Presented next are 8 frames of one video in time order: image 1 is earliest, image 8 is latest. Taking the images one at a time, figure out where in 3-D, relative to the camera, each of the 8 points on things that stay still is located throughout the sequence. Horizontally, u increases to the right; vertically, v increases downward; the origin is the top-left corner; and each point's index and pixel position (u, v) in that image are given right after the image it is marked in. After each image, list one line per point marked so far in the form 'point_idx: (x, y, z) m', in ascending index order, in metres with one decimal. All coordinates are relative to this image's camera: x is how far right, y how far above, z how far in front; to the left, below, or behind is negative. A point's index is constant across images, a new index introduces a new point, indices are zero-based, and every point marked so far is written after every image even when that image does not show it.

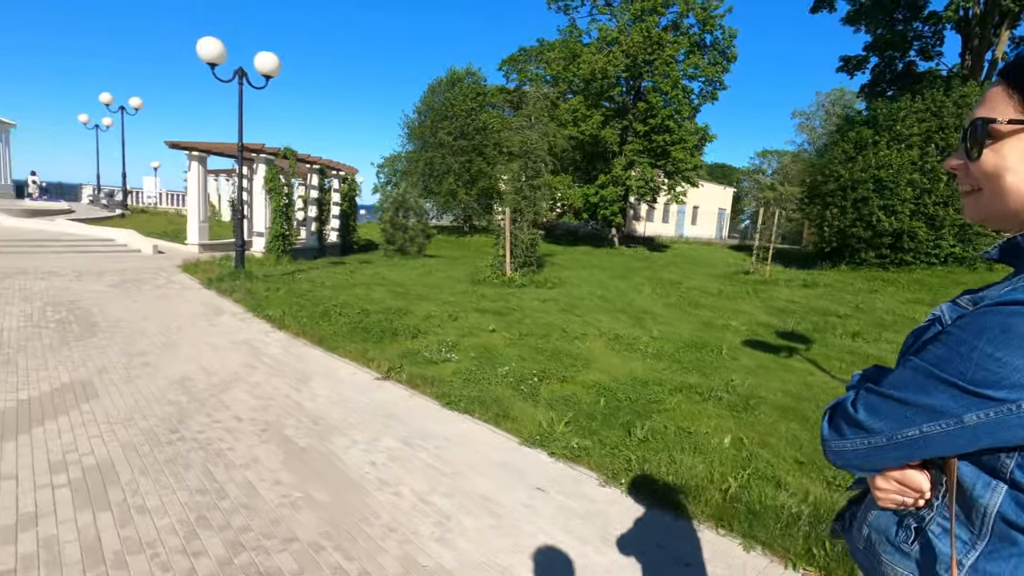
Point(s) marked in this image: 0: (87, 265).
0: (-10.5, +0.6, +13.2) m
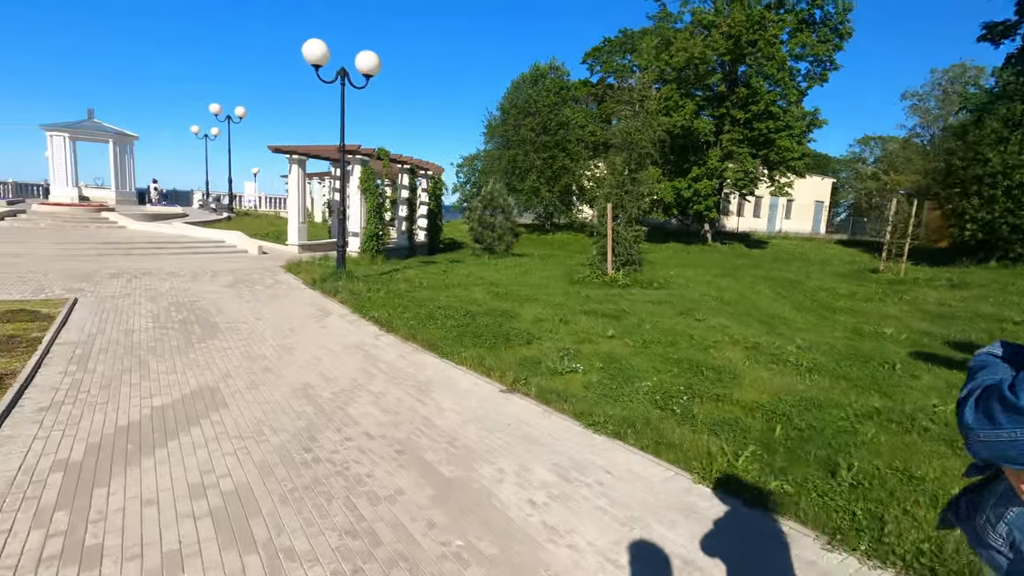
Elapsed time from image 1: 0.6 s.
0: (-8.0, +0.6, +13.9) m
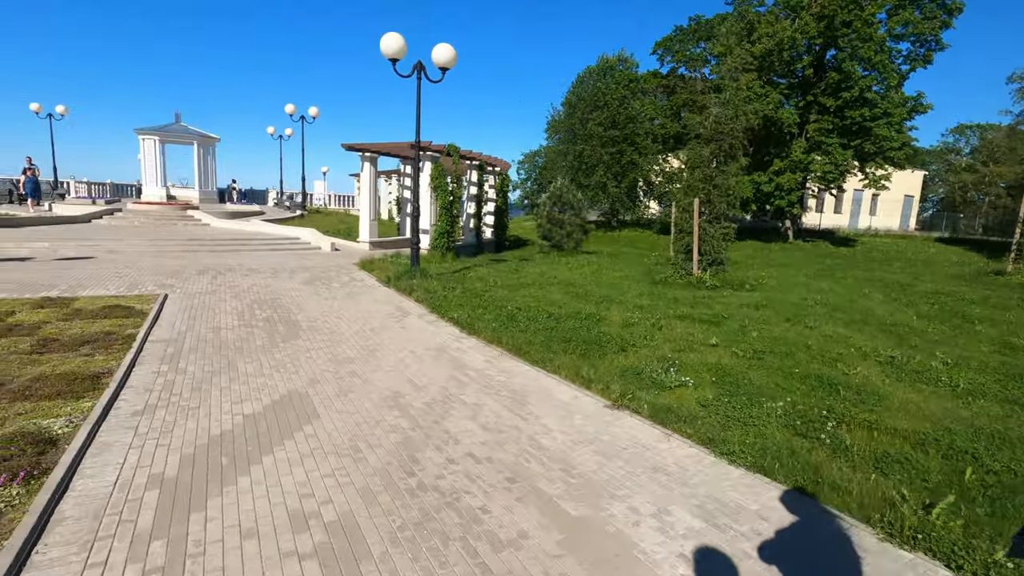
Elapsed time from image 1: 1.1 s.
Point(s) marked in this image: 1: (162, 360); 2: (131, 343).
0: (-6.1, +0.7, +14.1) m
1: (-3.9, -0.8, +5.9) m
2: (-4.6, -0.7, +6.4) m
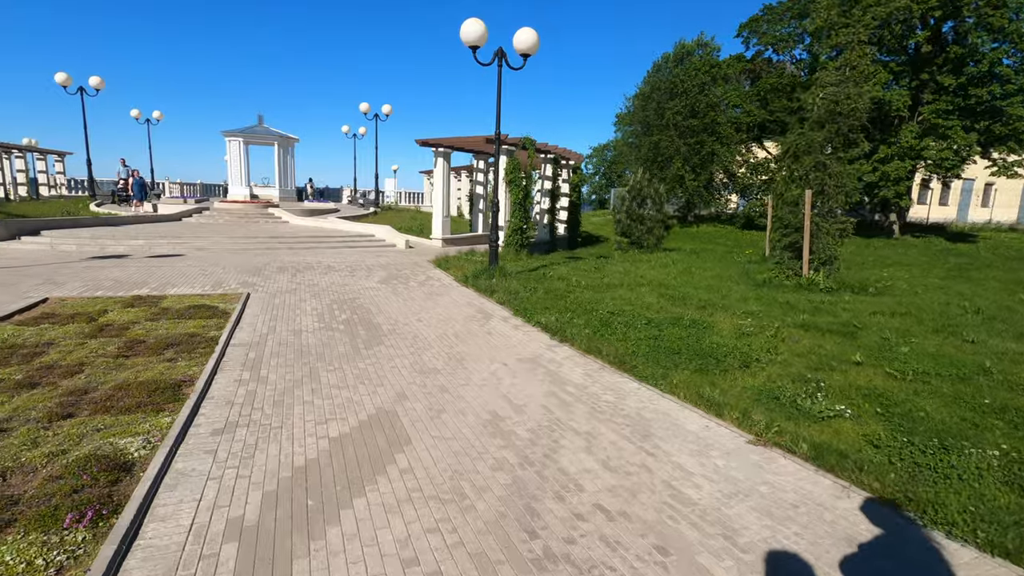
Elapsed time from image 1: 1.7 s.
0: (-4.0, +0.7, +13.9) m
1: (-2.8, -0.8, +5.5) m
2: (-3.4, -0.7, +6.1) m
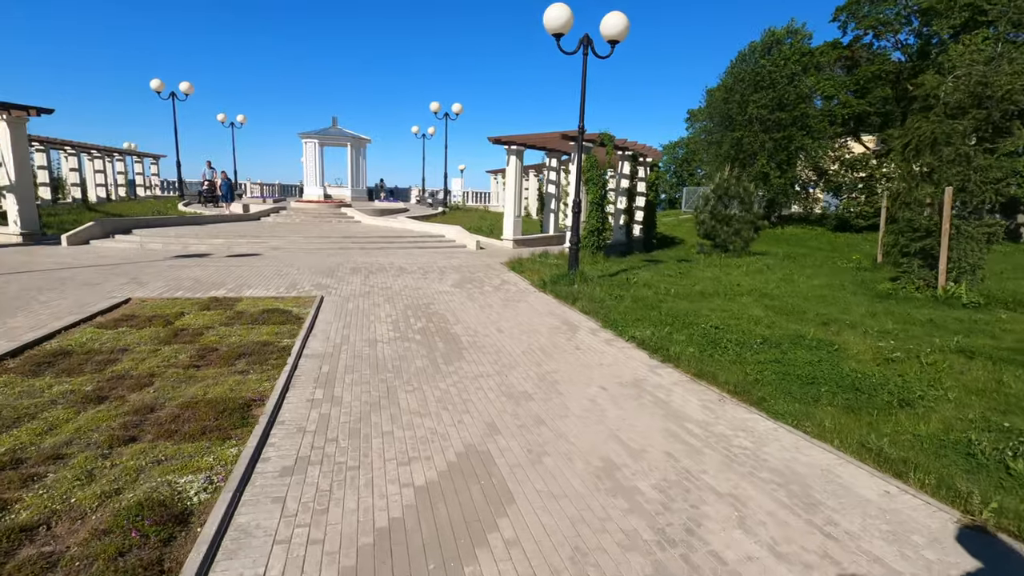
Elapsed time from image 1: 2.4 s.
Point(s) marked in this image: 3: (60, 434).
0: (-2.1, +0.7, +13.5) m
1: (-1.8, -0.9, +5.0) m
2: (-2.4, -0.8, +5.7) m
3: (-3.2, -1.0, +3.7) m
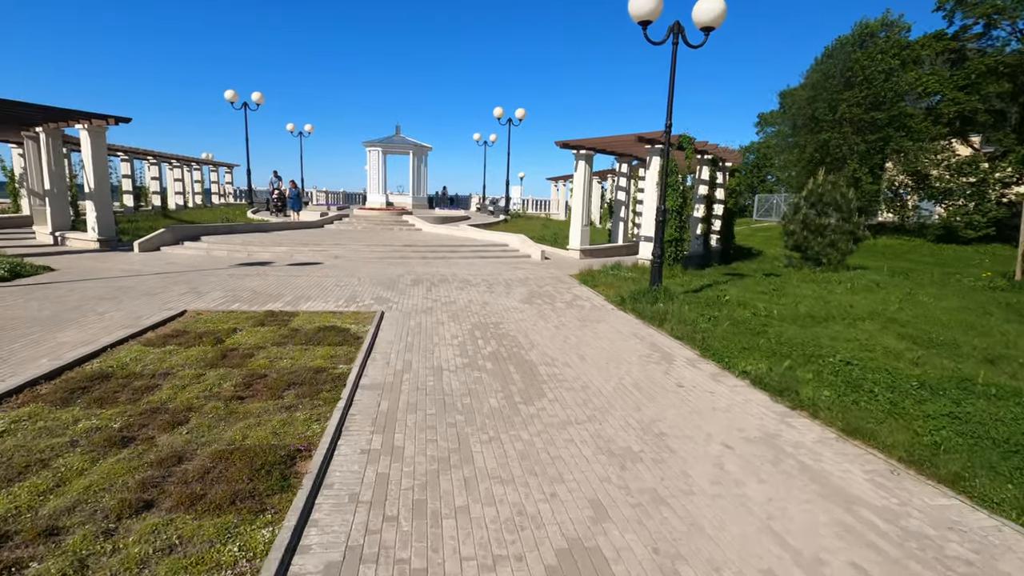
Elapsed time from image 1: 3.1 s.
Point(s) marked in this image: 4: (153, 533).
0: (-0.4, +0.3, +12.6) m
1: (-1.1, -1.1, +4.2) m
2: (-1.6, -0.9, +4.9) m
3: (-2.5, -1.2, +3.0) m
4: (-1.8, -1.2, +2.7) m
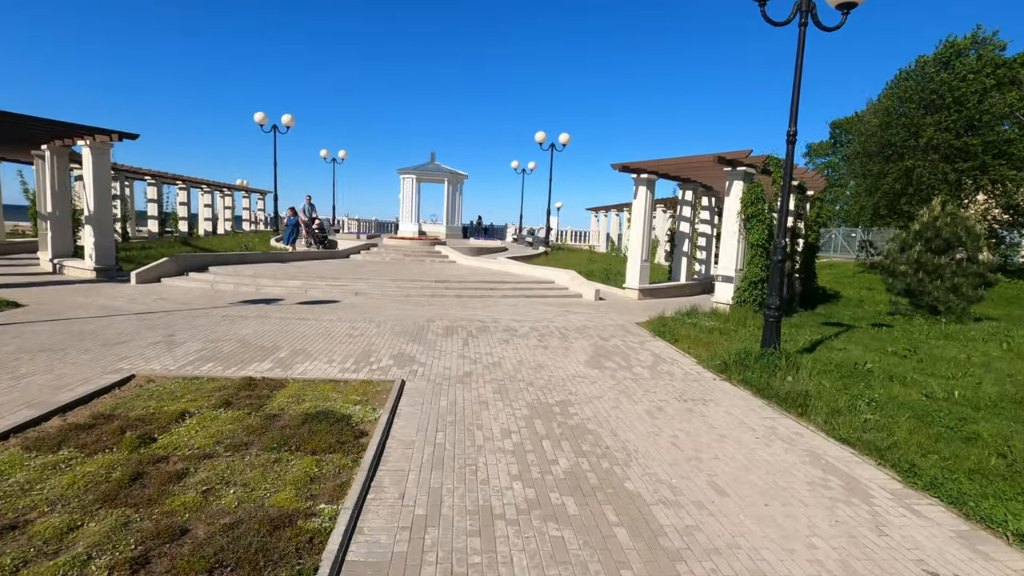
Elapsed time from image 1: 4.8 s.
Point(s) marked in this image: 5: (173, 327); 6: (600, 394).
0: (+0.6, -0.6, +10.3) m
1: (-0.5, -1.5, +1.8) m
2: (-1.0, -1.4, +2.6) m
3: (-2.1, -1.5, +0.7) m
4: (-1.4, -1.6, +0.4) m
5: (-5.2, -0.6, +8.2) m
6: (+1.0, -1.2, +5.9) m
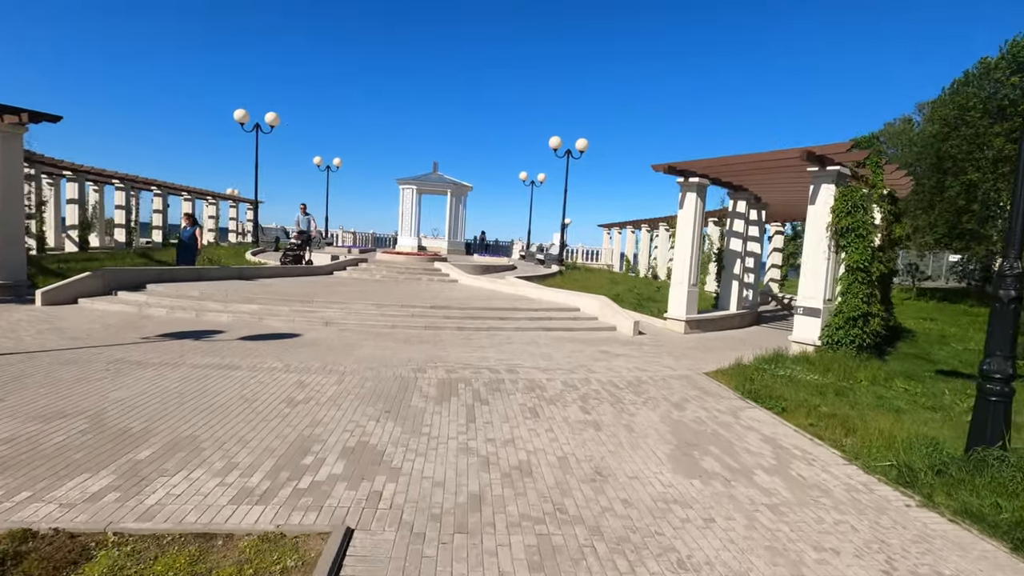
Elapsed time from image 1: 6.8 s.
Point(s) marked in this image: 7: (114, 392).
0: (+1.0, -1.1, +7.3) m
1: (-0.3, -1.8, -1.2) m
2: (-0.7, -1.7, -0.4) m
3: (-1.8, -1.7, -2.2) m
4: (-1.1, -1.7, -2.6) m
5: (-4.9, -0.9, +5.2) m
6: (+1.3, -1.5, +3.0) m
7: (-3.8, -1.0, +5.1) m
